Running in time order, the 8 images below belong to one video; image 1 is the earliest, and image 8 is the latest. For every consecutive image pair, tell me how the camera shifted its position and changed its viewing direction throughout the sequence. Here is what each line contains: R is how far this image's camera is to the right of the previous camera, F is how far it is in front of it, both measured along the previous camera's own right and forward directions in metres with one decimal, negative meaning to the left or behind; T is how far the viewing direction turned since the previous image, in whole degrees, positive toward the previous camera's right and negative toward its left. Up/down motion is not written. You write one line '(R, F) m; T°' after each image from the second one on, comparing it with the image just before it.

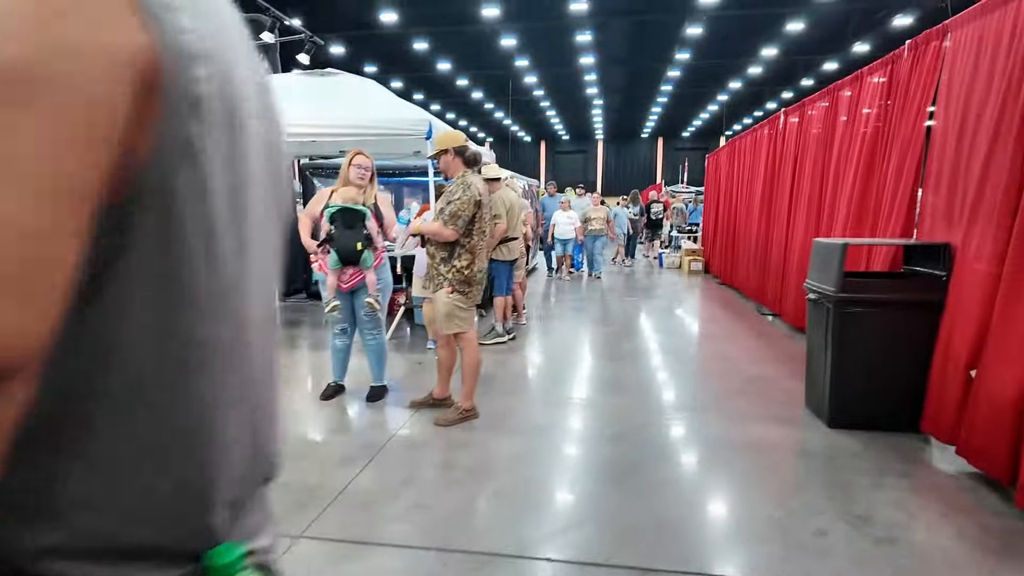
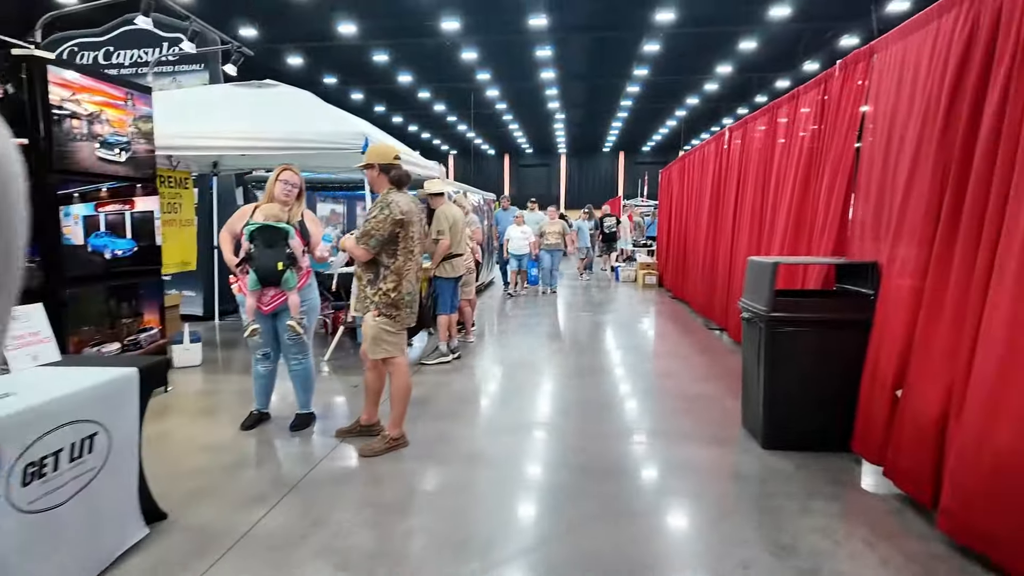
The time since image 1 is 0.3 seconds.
(+0.2, +0.1) m; +3°
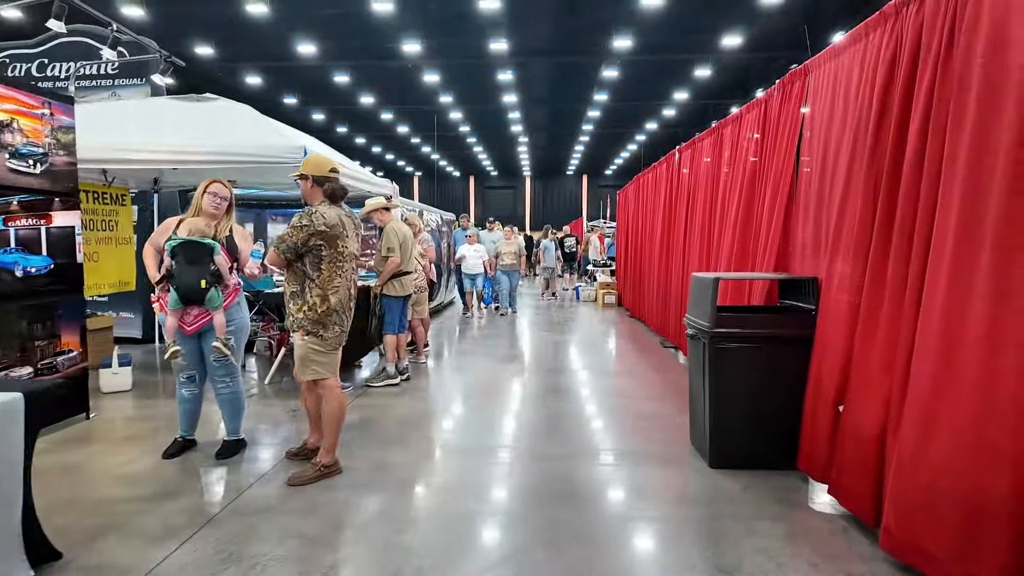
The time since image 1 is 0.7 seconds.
(+0.1, +0.1) m; +3°
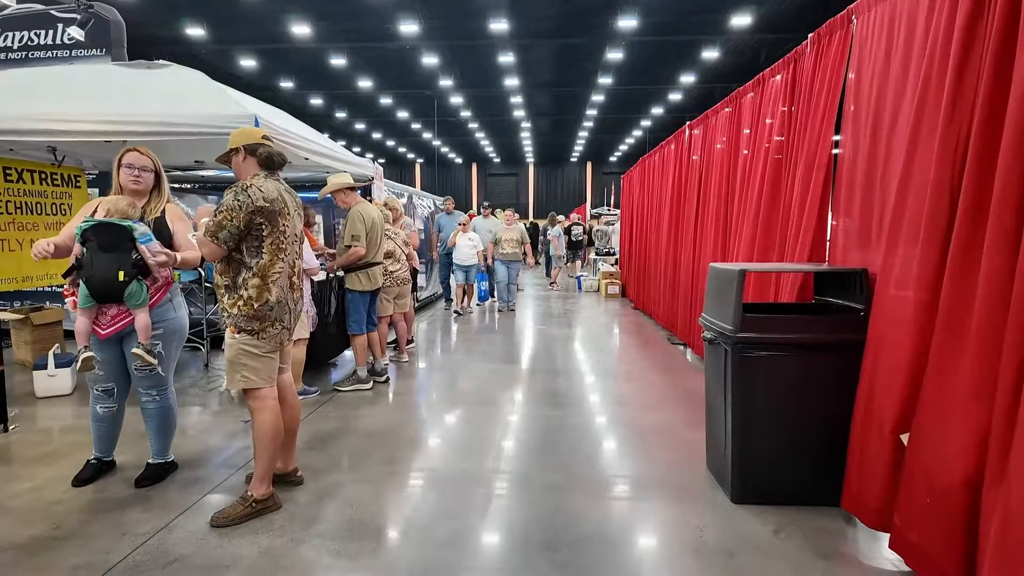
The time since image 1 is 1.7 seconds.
(+0.1, +0.5) m; 0°
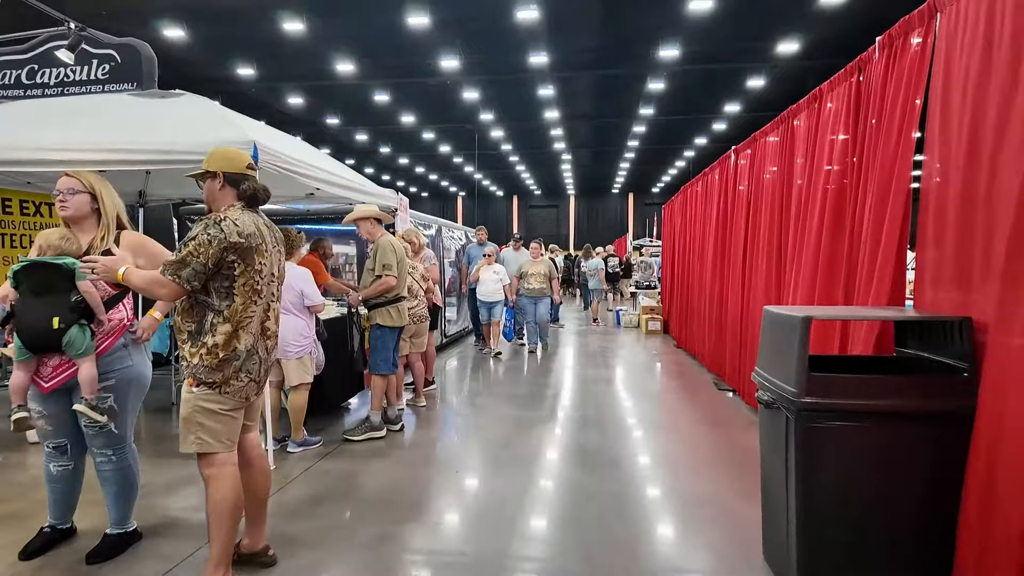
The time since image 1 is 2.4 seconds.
(+0.1, +0.4) m; -4°
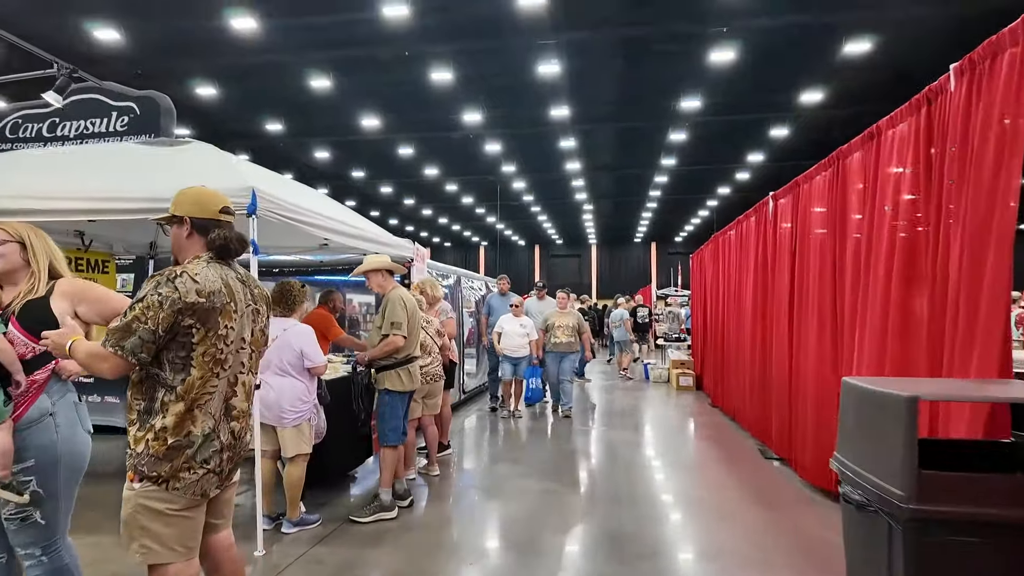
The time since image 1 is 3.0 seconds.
(0.0, +0.3) m; -2°
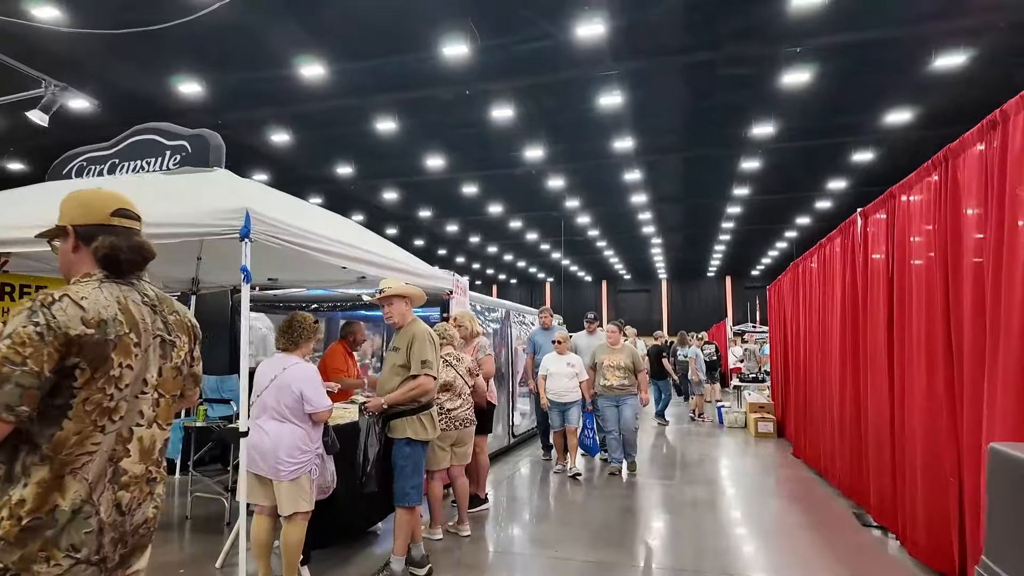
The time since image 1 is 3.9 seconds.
(+0.2, +0.4) m; -7°
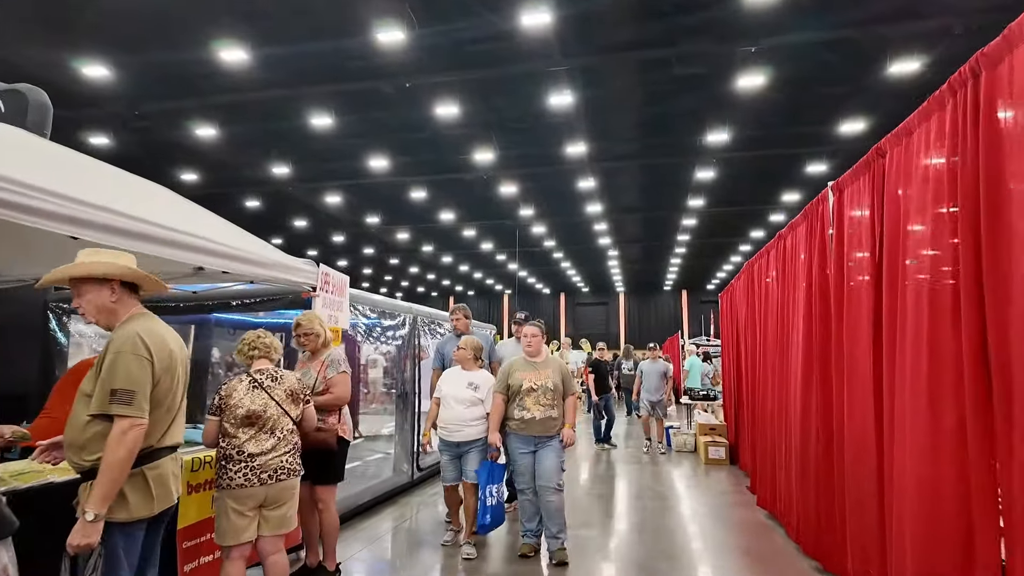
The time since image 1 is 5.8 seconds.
(+0.5, +1.0) m; +4°
